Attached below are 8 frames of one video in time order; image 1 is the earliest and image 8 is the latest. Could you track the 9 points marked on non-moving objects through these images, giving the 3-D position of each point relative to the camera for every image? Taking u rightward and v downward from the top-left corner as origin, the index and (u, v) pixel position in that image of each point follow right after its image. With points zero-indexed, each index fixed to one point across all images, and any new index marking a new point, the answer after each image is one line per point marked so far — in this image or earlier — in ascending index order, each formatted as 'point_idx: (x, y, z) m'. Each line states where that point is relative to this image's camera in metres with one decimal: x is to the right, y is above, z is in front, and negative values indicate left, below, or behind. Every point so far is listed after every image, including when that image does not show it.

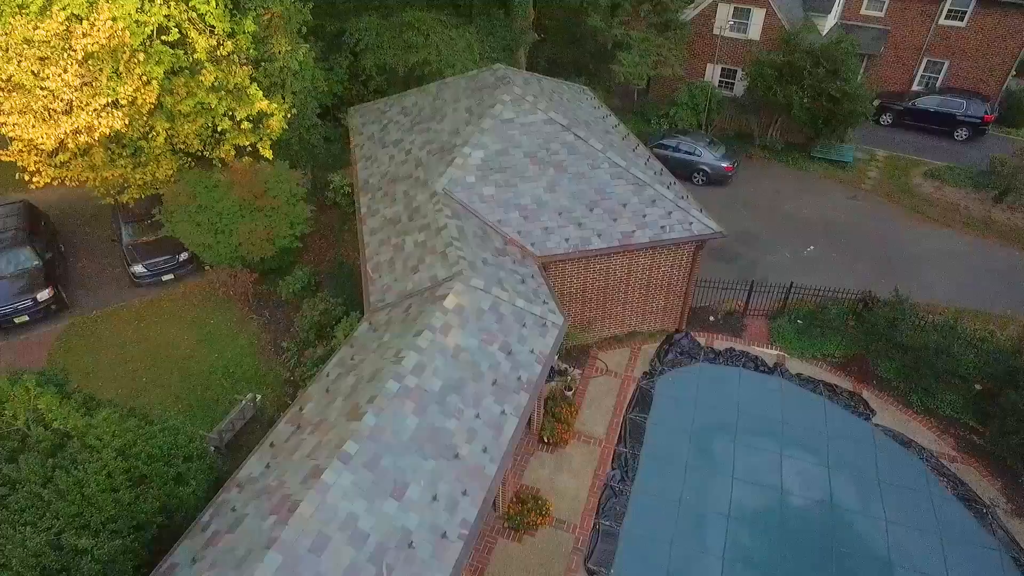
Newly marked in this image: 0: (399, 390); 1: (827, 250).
0: (-1.6, -1.4, +9.0) m
1: (+9.7, +1.2, +19.6) m
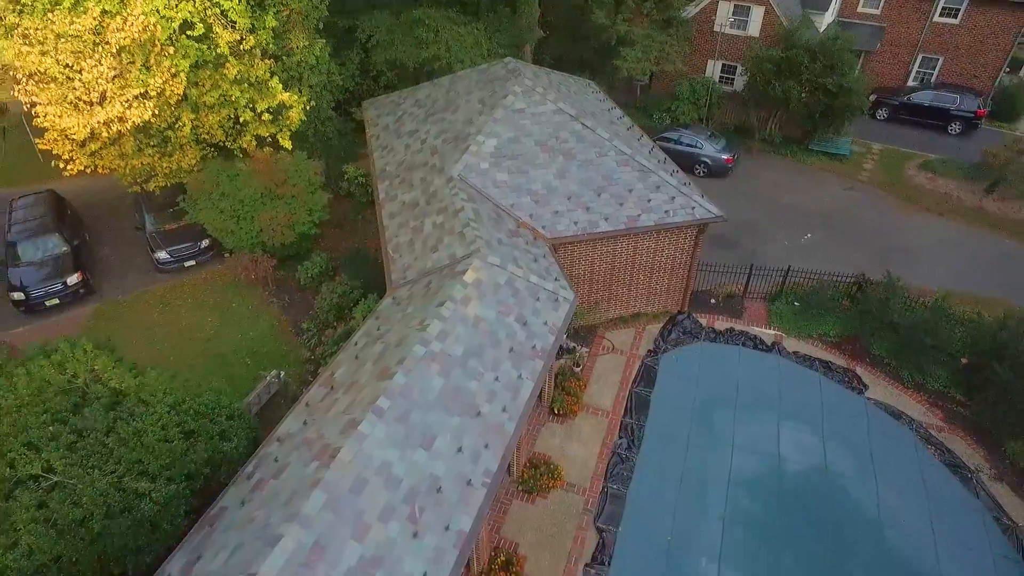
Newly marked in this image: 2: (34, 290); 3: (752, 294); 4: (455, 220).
0: (-1.3, -1.0, +9.7) m
1: (+9.9, +1.6, +20.4) m
2: (-13.0, -0.1, +17.3) m
3: (+6.4, -0.2, +17.1) m
4: (-1.1, +1.4, +12.9) m
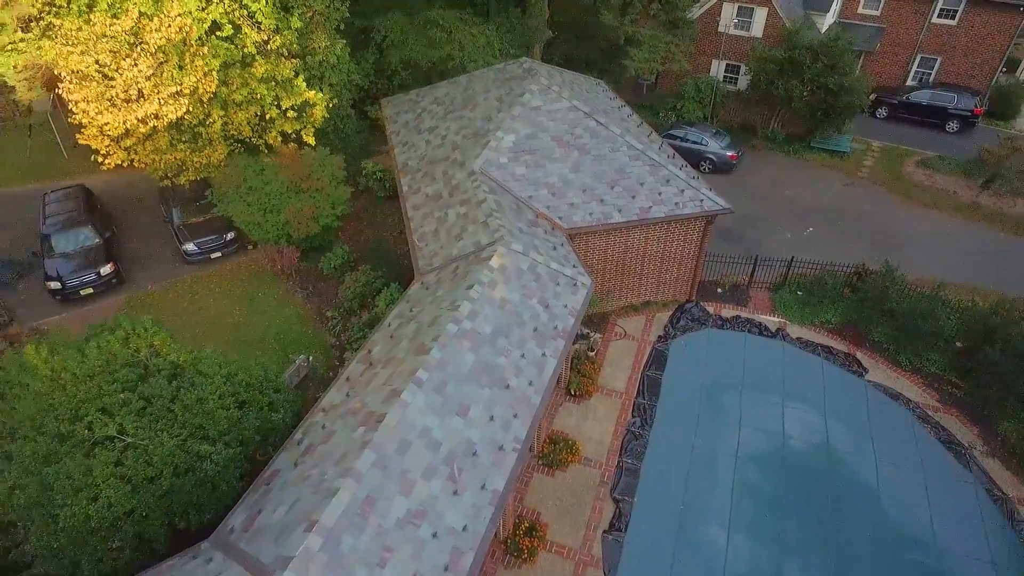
0: (-0.9, -0.7, +10.5) m
1: (+10.4, +1.9, +21.1) m
2: (-12.5, +0.2, +18.0) m
3: (+6.8, +0.1, +17.8) m
4: (-0.7, +1.7, +13.6) m
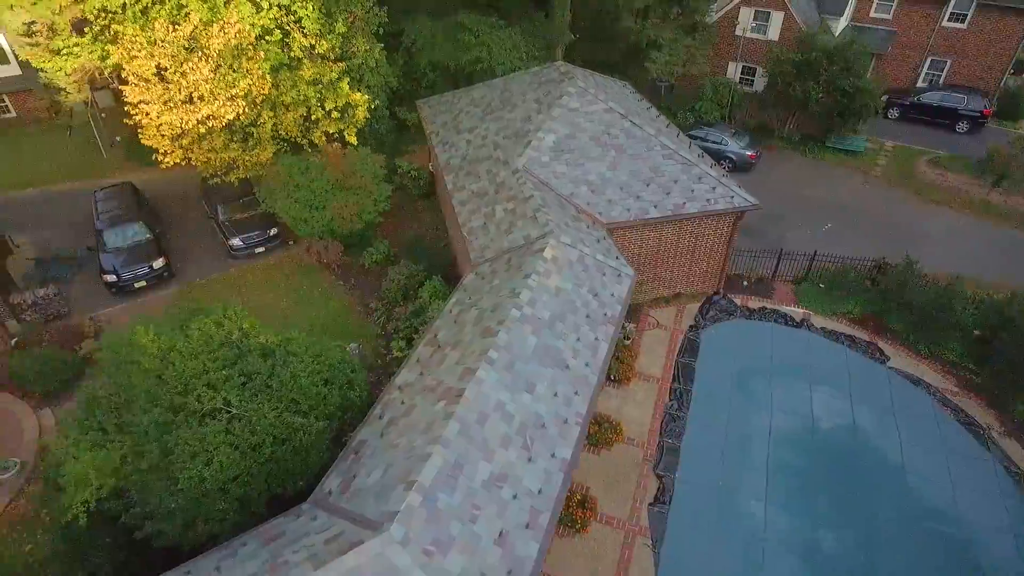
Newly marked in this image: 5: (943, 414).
0: (+0.1, -0.5, +11.4) m
1: (+11.4, +2.1, +22.0) m
2: (-11.5, +0.4, +18.9) m
3: (+7.9, +0.3, +18.7) m
4: (+0.3, +1.9, +14.5) m
5: (+10.0, -2.9, +14.7) m
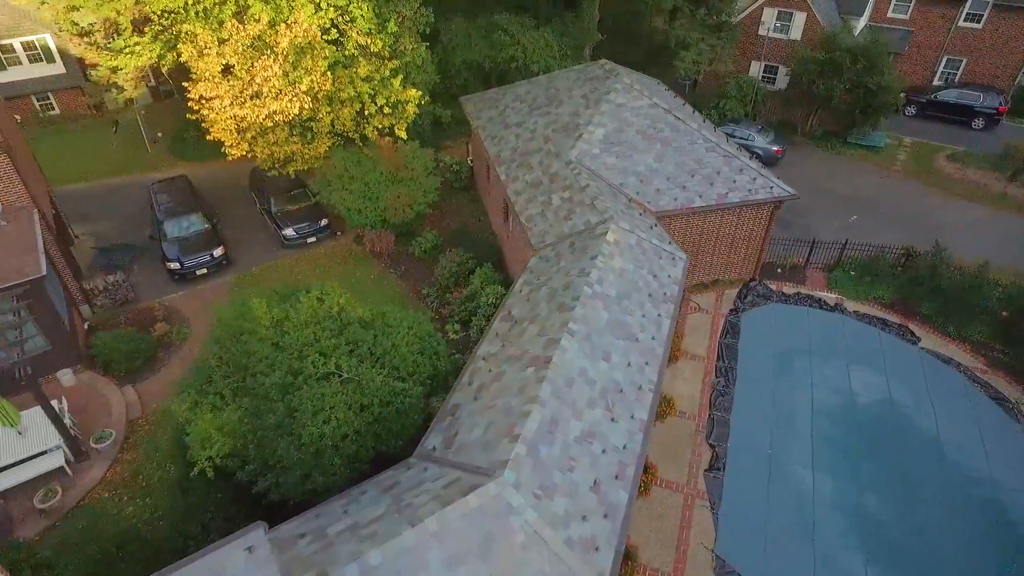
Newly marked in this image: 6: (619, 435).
0: (+1.5, -0.1, +12.3) m
1: (+12.8, +2.5, +23.0) m
2: (-10.1, +0.8, +19.8) m
3: (+9.2, +0.7, +19.6) m
4: (+1.7, +2.3, +15.5) m
5: (+11.4, -2.5, +15.7) m
6: (+1.7, -2.4, +10.3) m
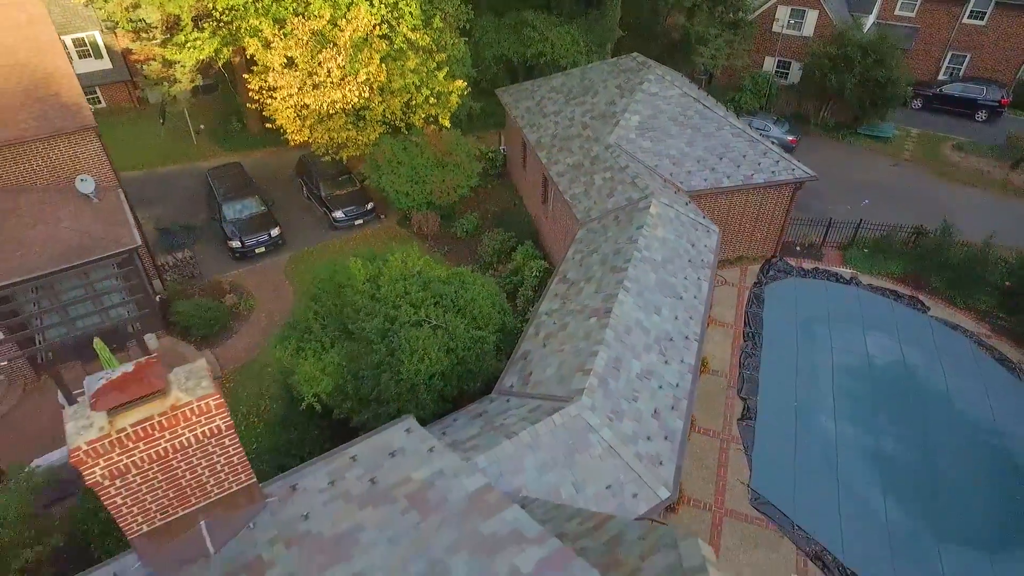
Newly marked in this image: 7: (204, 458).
0: (+2.8, +0.7, +13.8) m
1: (+14.0, +3.2, +24.5) m
2: (-8.9, +1.6, +21.4) m
3: (+10.5, +1.5, +21.2) m
4: (+3.0, +3.0, +17.0) m
5: (+12.6, -1.8, +17.2) m
6: (+3.0, -1.6, +11.8) m
7: (-2.9, -1.6, +6.0) m
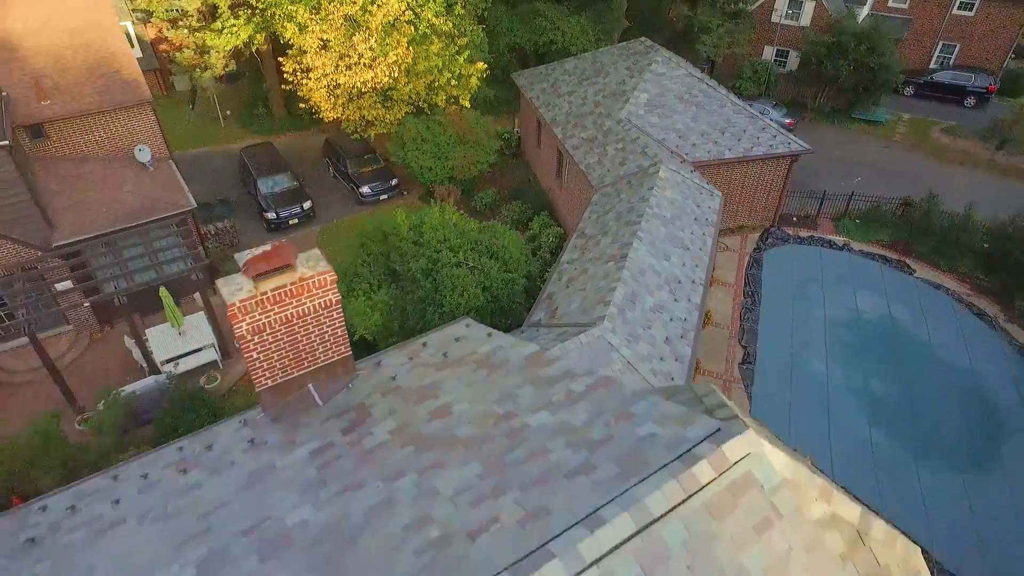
0: (+3.4, +1.8, +15.4) m
1: (+14.6, +4.3, +26.1) m
2: (-8.3, +2.8, +23.0) m
3: (+11.1, +2.6, +22.7) m
4: (+3.5, +4.2, +18.6) m
5: (+13.2, -0.6, +18.8) m
6: (+3.6, -0.5, +13.4) m
7: (-2.3, -0.5, +7.6) m
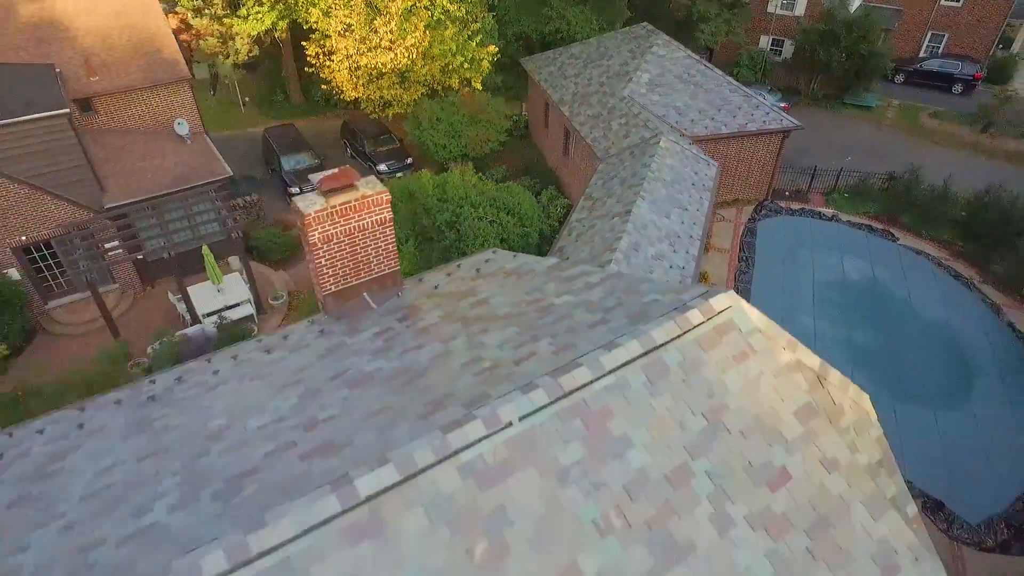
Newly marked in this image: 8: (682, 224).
0: (+3.7, +2.9, +16.9) m
1: (+15.0, +5.4, +27.5) m
2: (-7.9, +3.9, +24.4) m
3: (+11.4, +3.7, +24.2) m
4: (+3.9, +5.3, +20.0) m
5: (+13.5, +0.5, +20.2) m
6: (+3.9, +0.7, +14.9) m
7: (-2.0, +0.7, +9.0) m
8: (+4.2, +1.6, +15.9) m
